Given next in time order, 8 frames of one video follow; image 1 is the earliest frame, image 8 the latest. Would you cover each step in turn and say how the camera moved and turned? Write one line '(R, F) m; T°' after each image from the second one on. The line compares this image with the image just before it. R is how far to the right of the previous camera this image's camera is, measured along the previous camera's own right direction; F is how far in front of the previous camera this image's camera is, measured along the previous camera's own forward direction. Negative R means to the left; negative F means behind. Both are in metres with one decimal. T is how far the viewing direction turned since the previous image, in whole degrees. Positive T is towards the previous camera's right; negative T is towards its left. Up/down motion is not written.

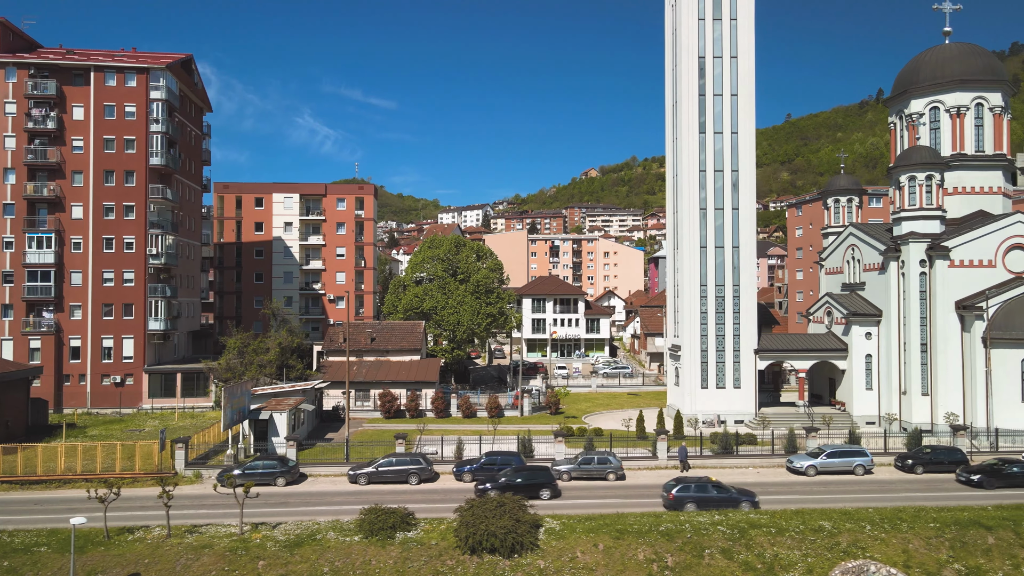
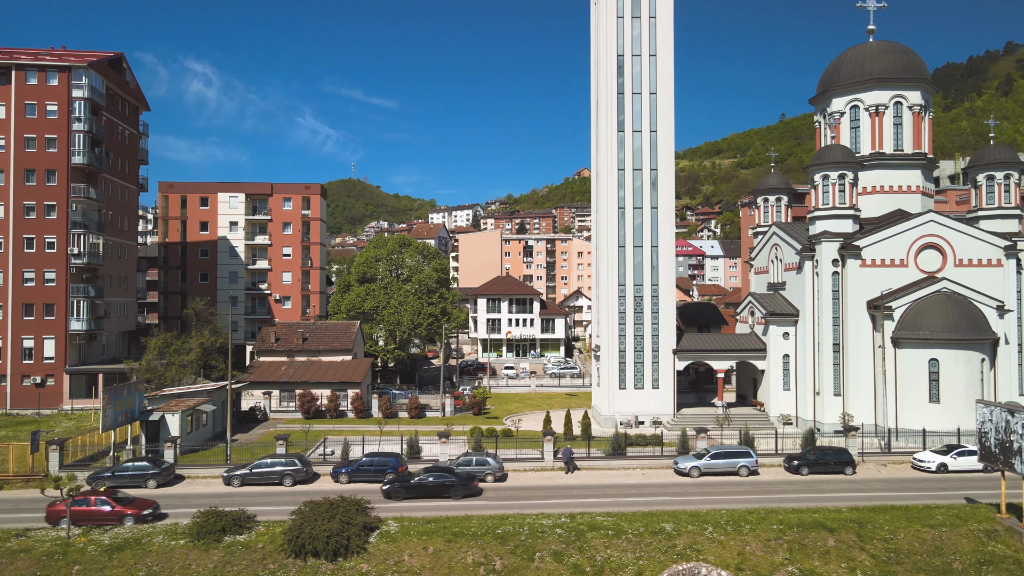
(+4.7, +0.2) m; 0°
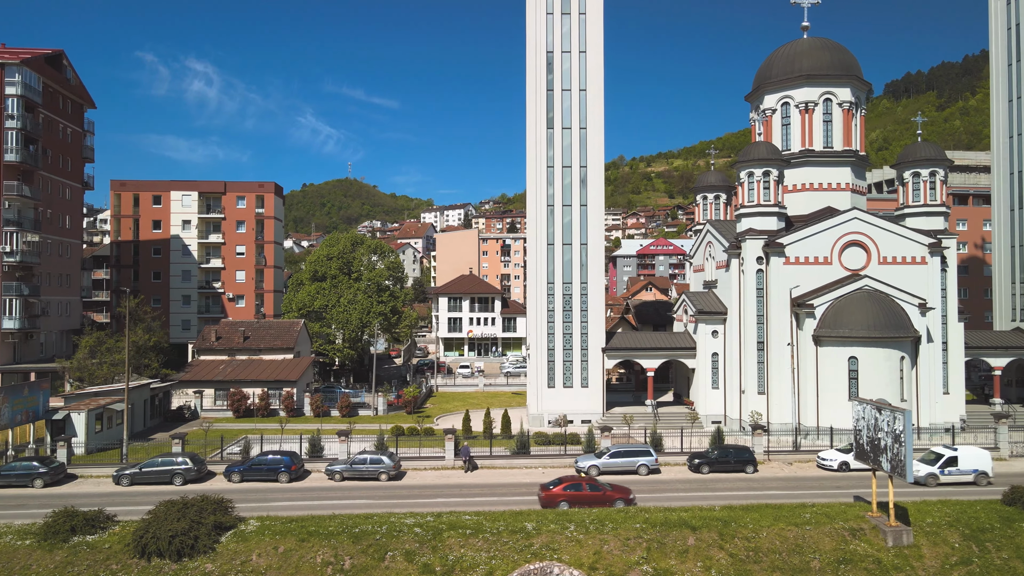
(+4.0, +0.2) m; 0°
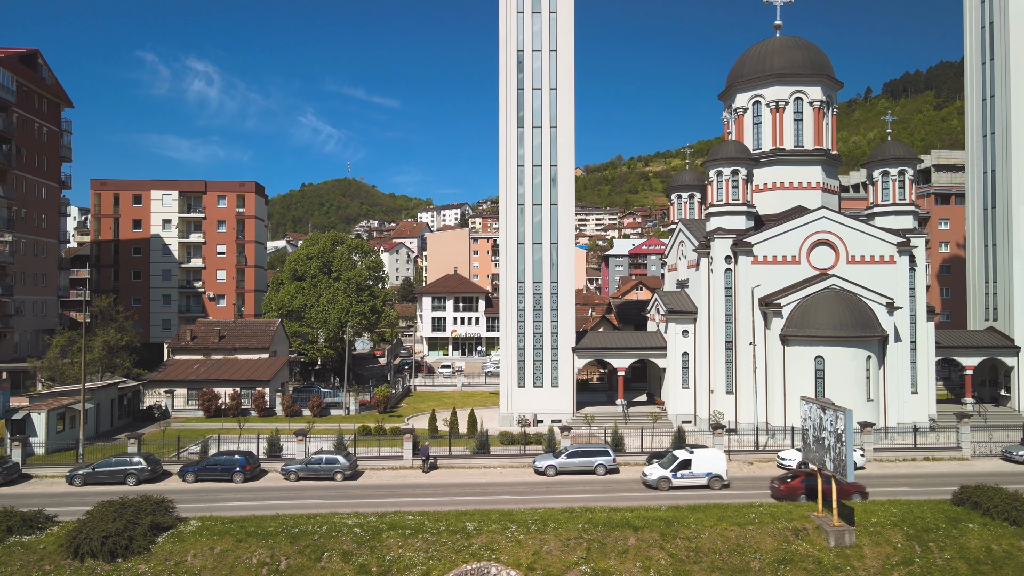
(+1.7, +0.1) m; 0°
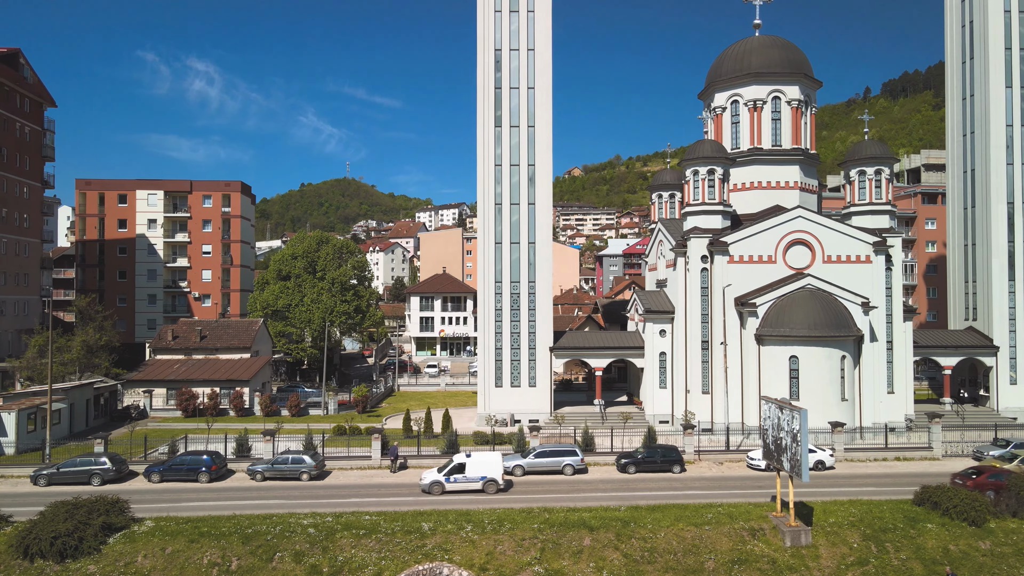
(+1.3, +0.1) m; 0°
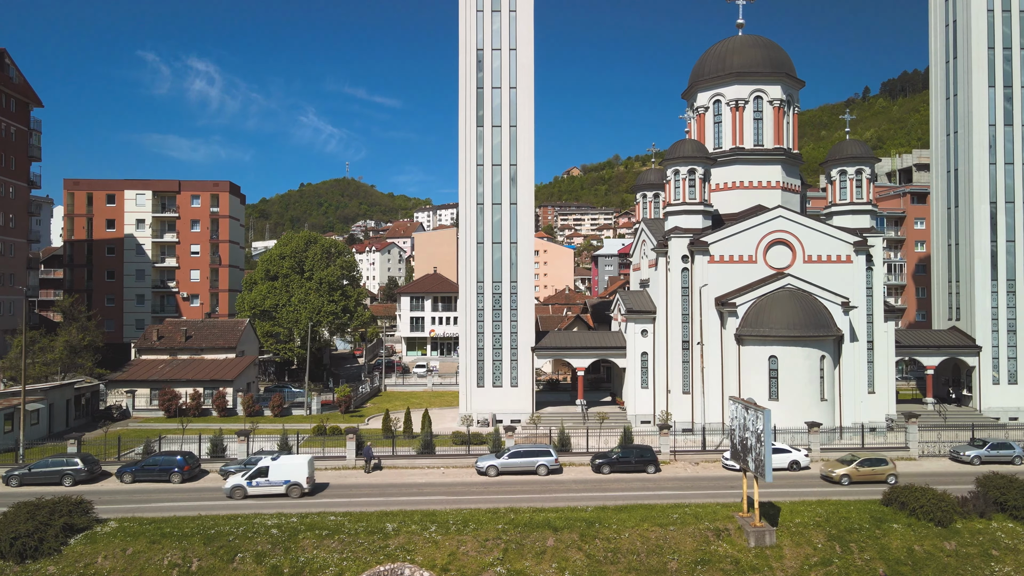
(+1.0, 0.0) m; 0°
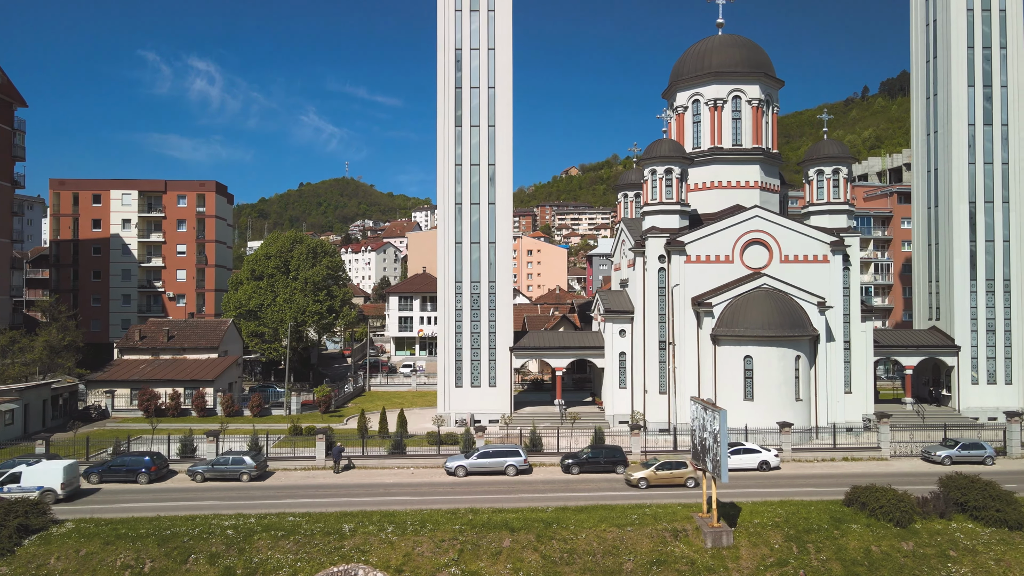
(+1.2, 0.0) m; 0°
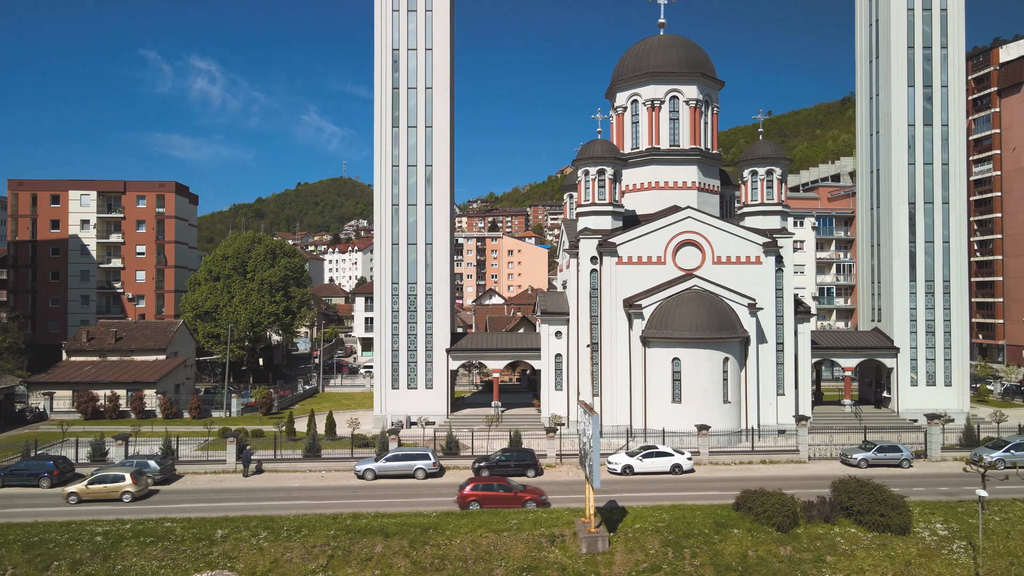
(+3.6, +0.2) m; 0°
